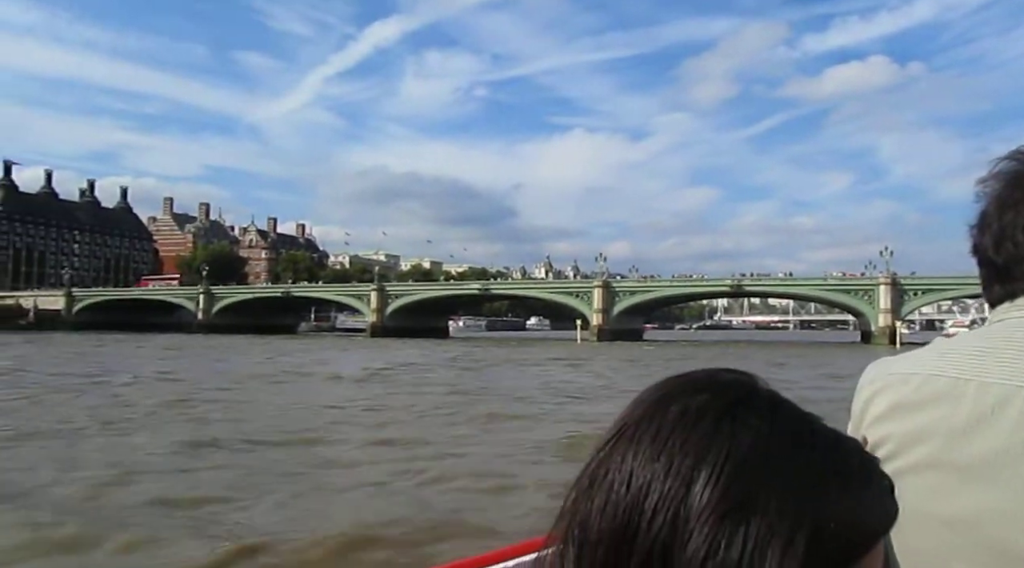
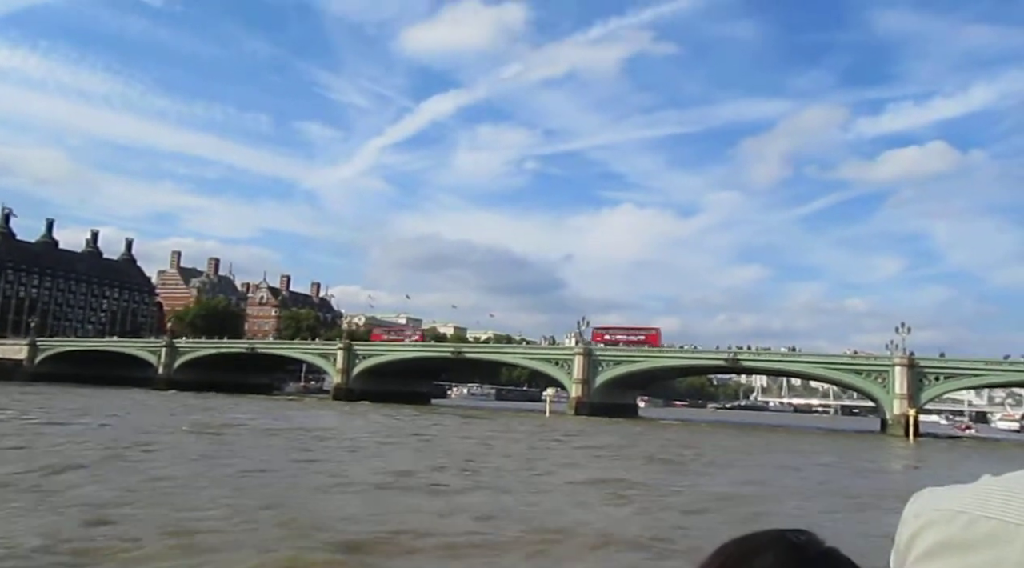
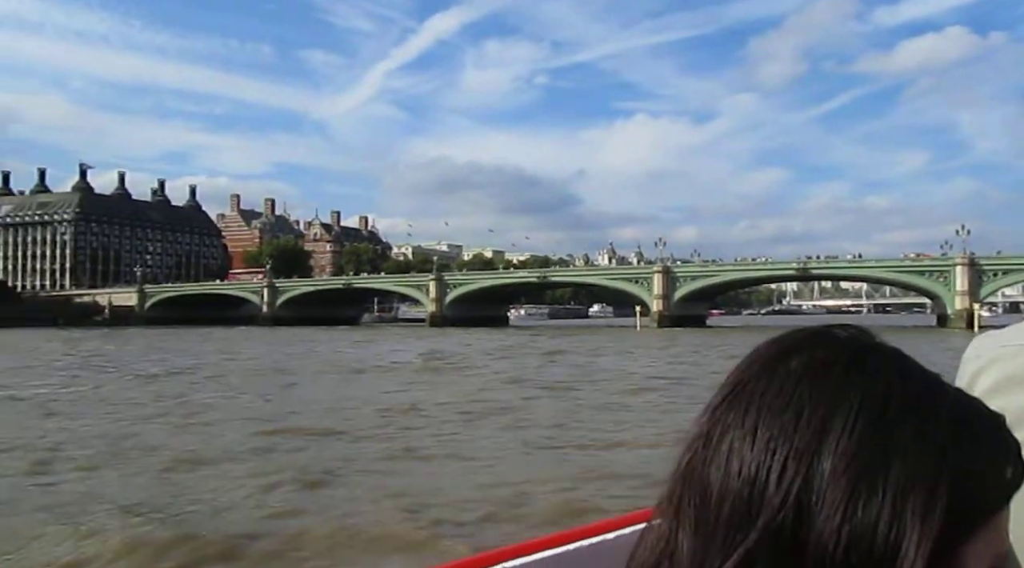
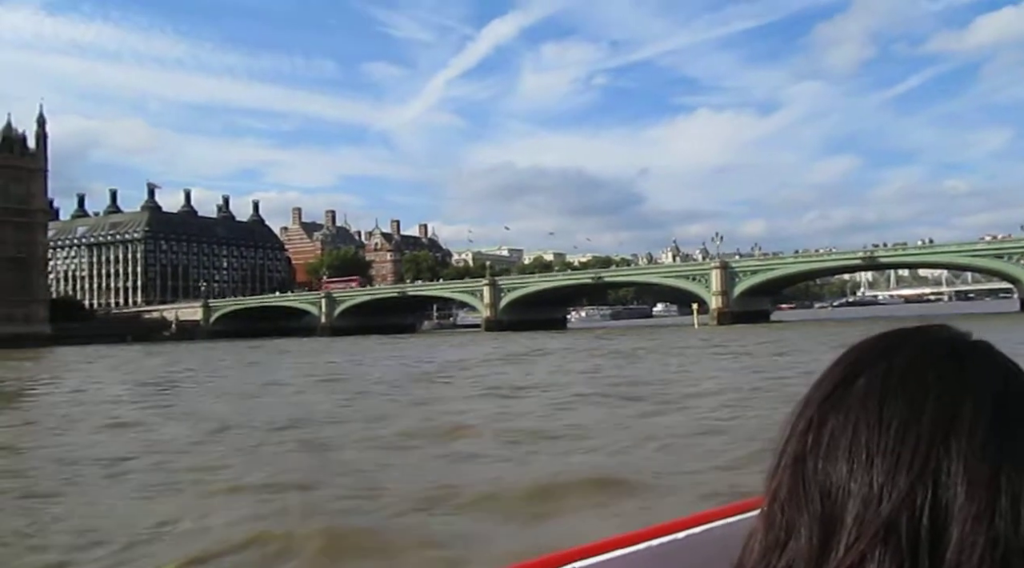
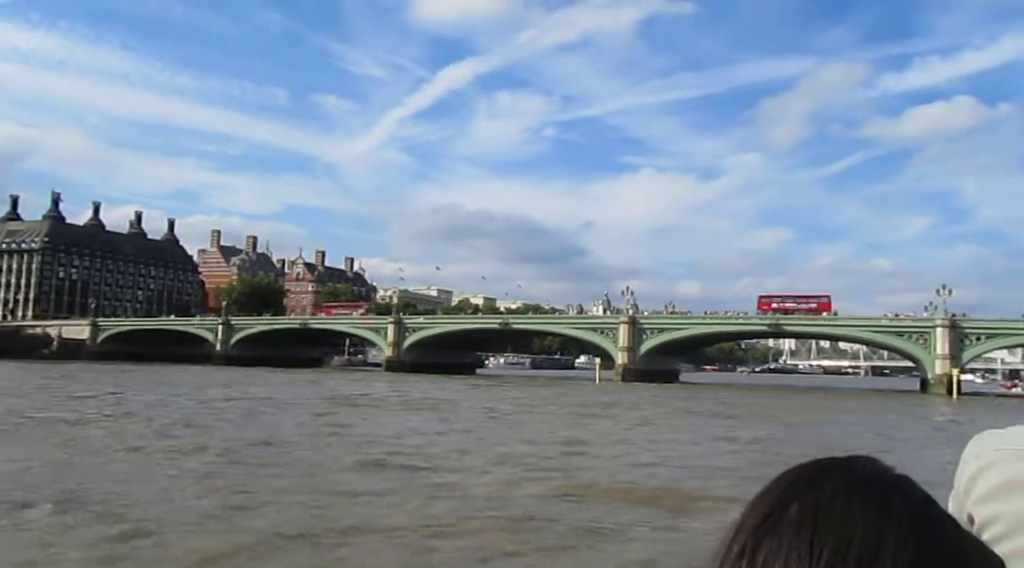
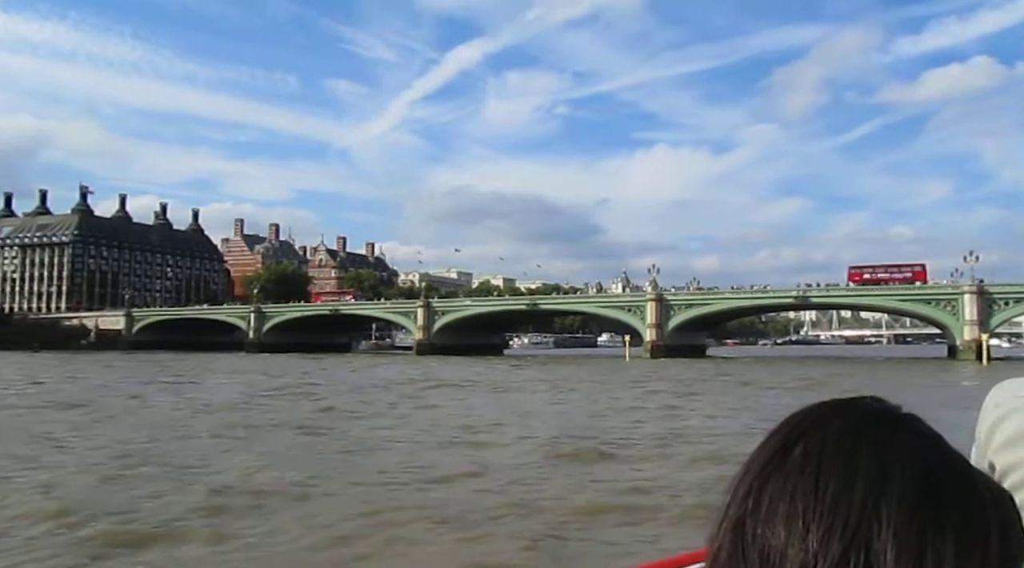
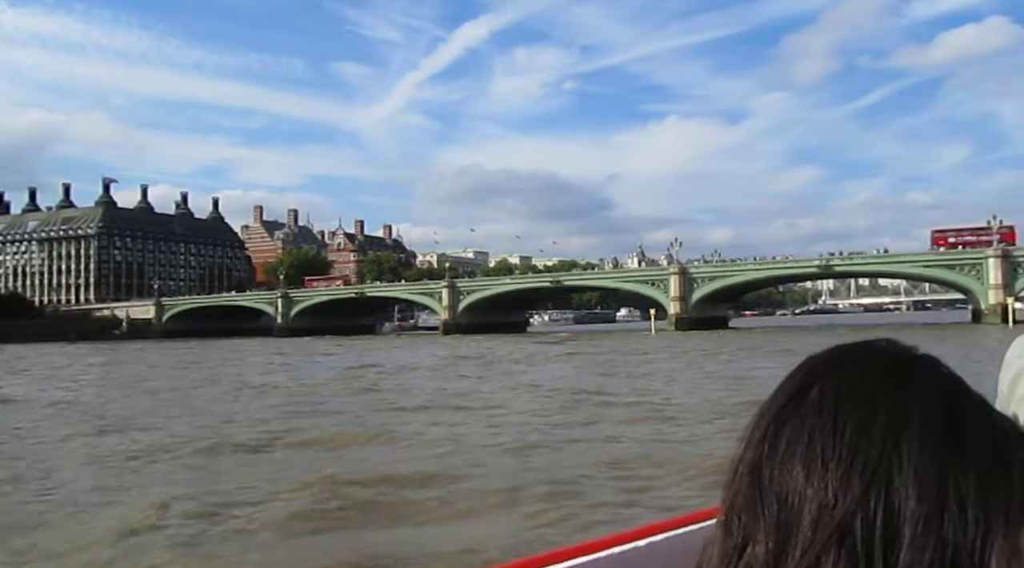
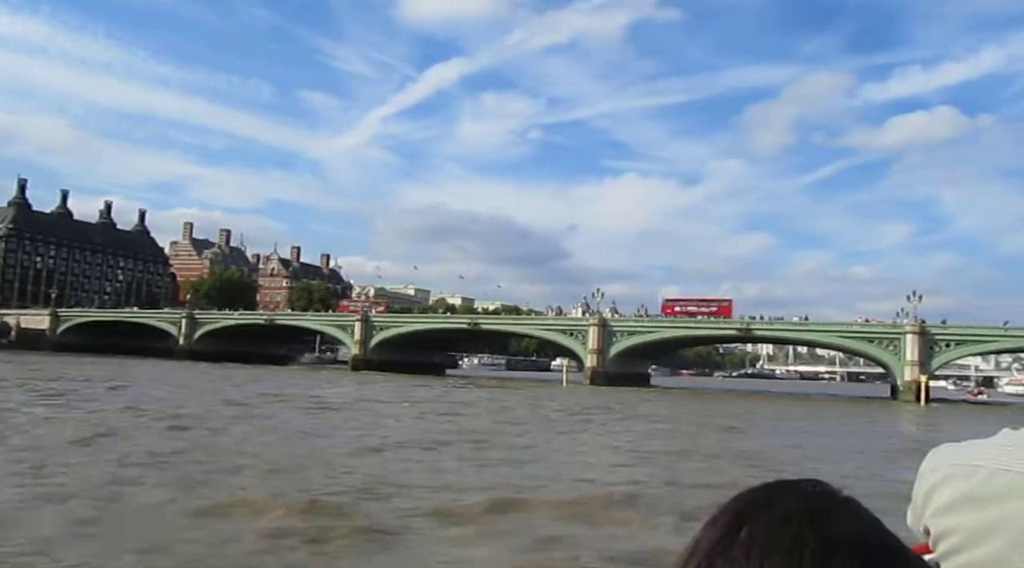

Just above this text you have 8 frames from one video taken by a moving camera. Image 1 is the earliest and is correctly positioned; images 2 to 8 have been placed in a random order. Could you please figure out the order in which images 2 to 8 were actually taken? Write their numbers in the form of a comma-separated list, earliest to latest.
3, 4, 7, 6, 5, 8, 2
